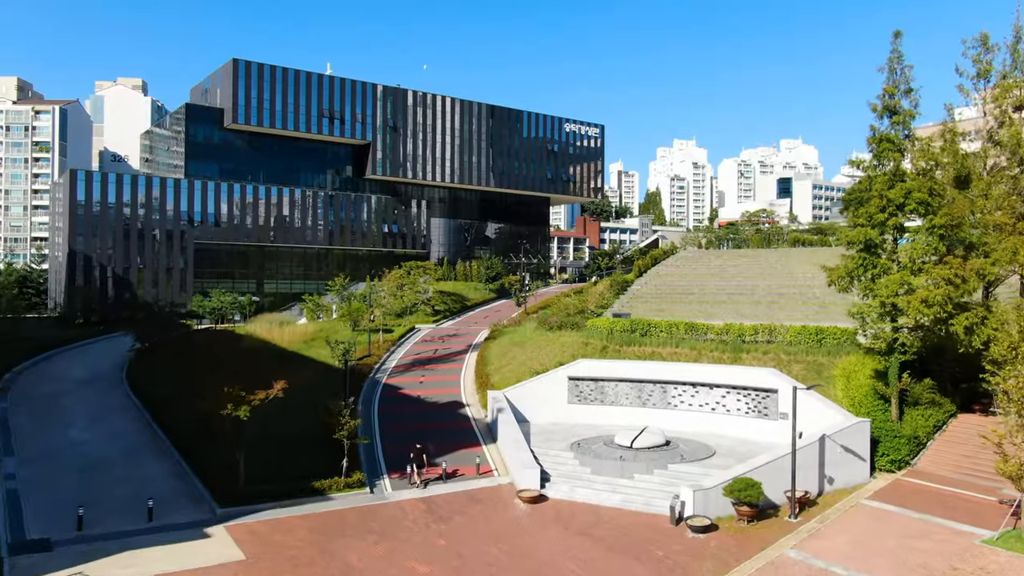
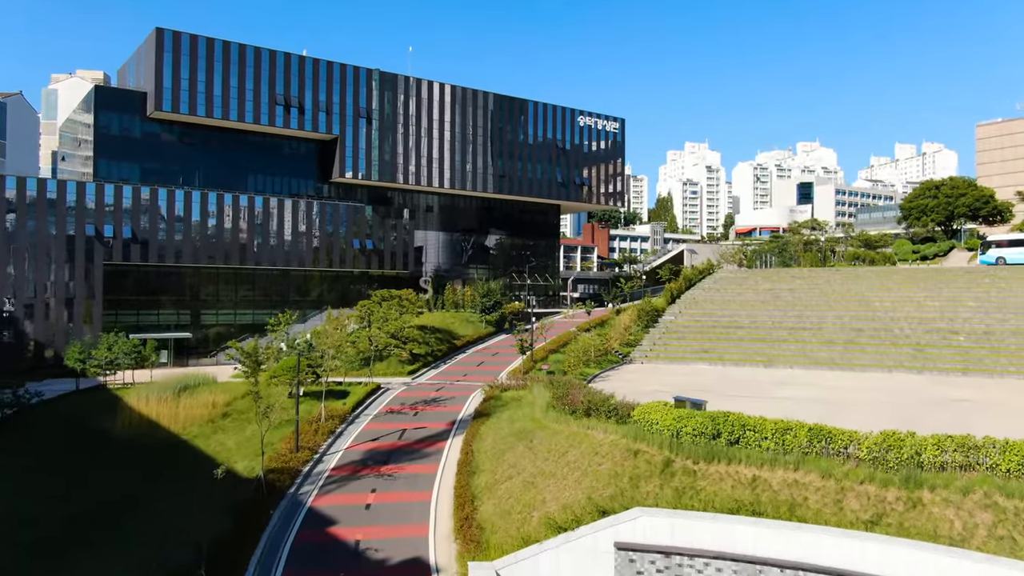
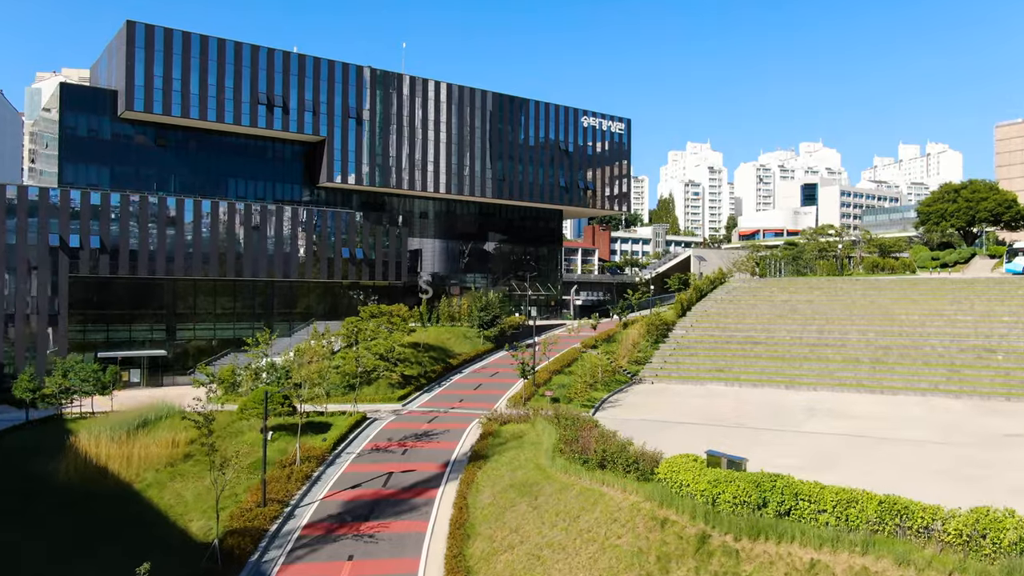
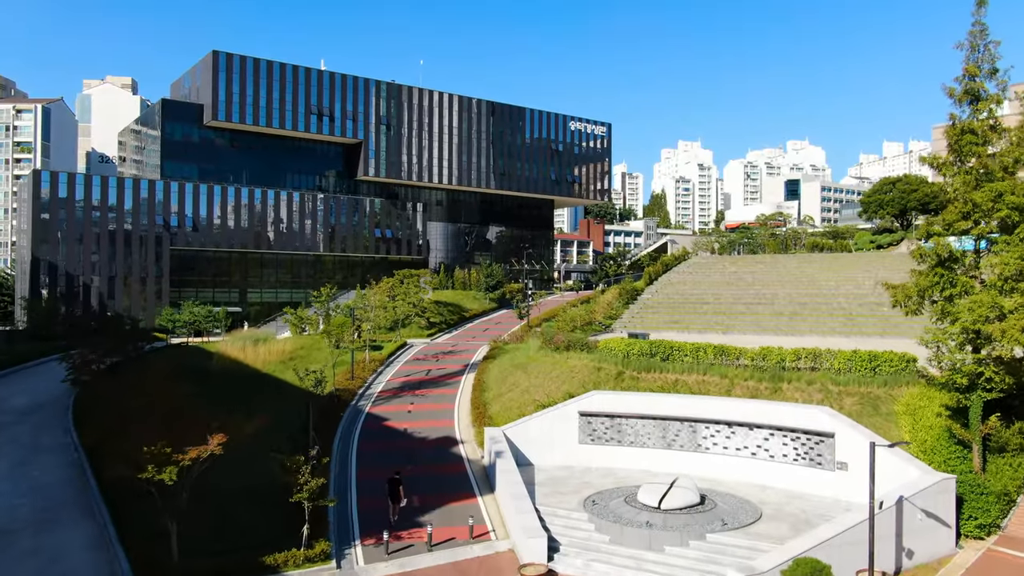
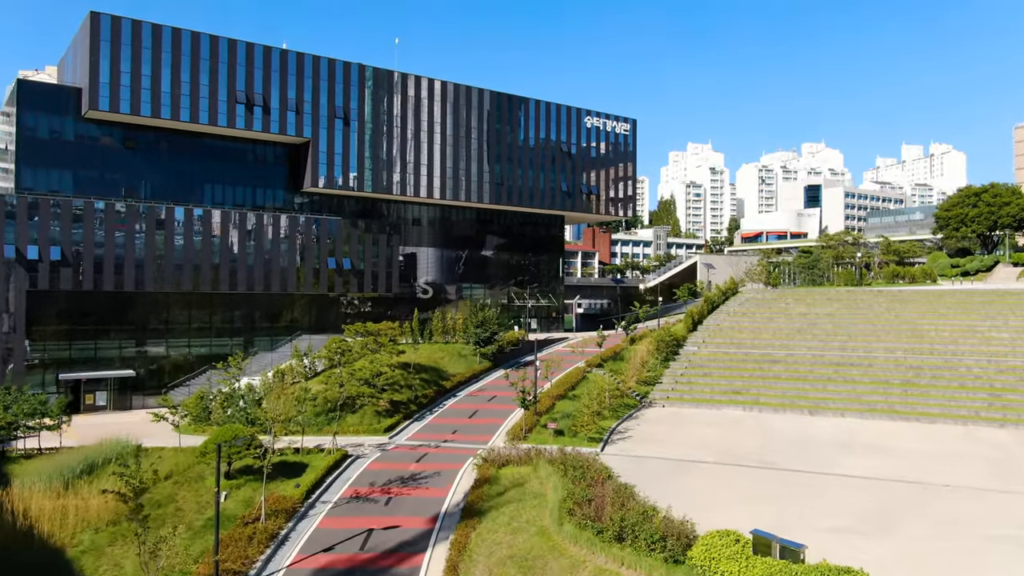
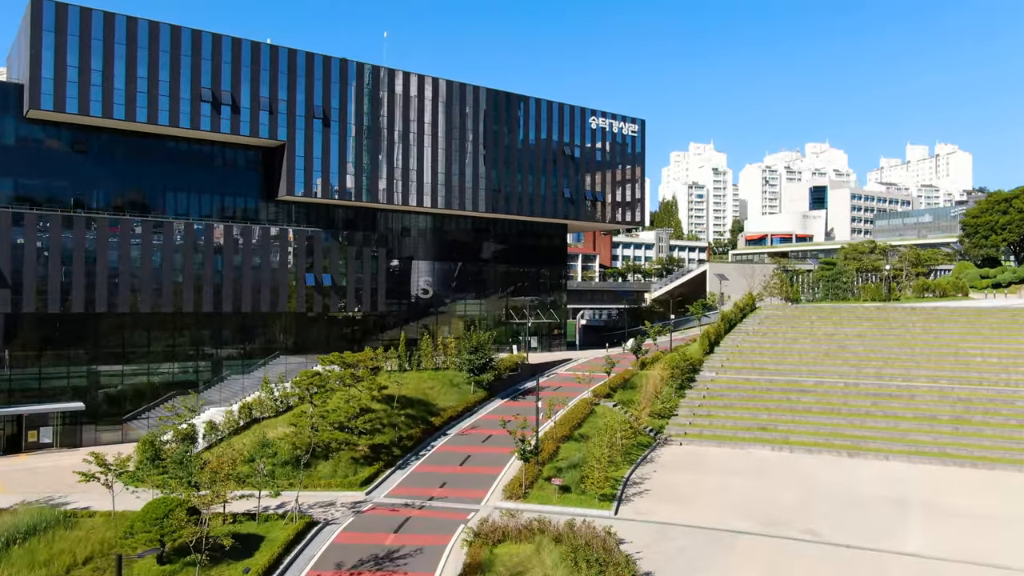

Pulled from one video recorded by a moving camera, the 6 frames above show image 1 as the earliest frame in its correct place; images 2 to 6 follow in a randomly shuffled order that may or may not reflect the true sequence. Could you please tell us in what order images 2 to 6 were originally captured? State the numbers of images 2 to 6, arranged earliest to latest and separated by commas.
4, 2, 3, 5, 6
